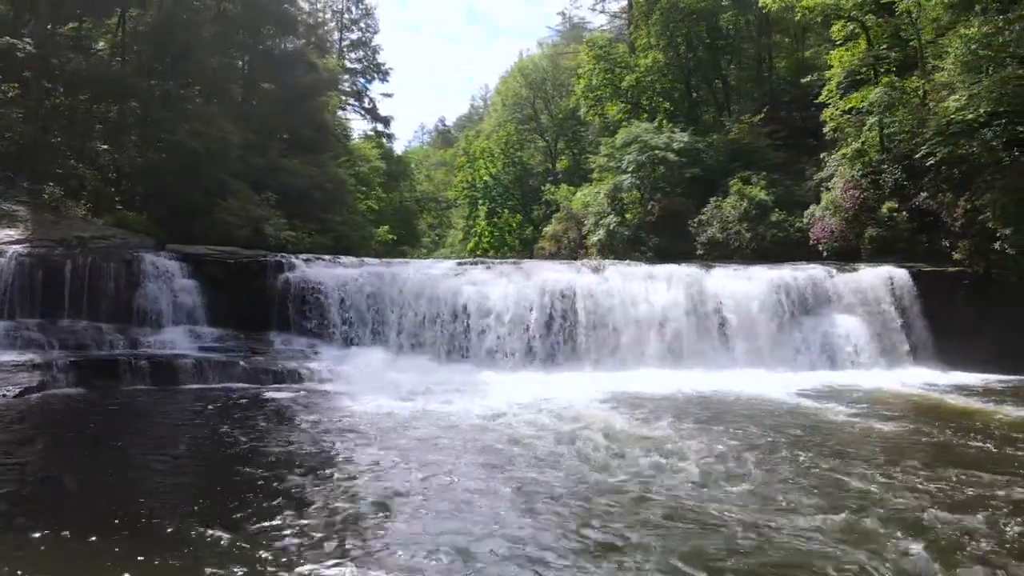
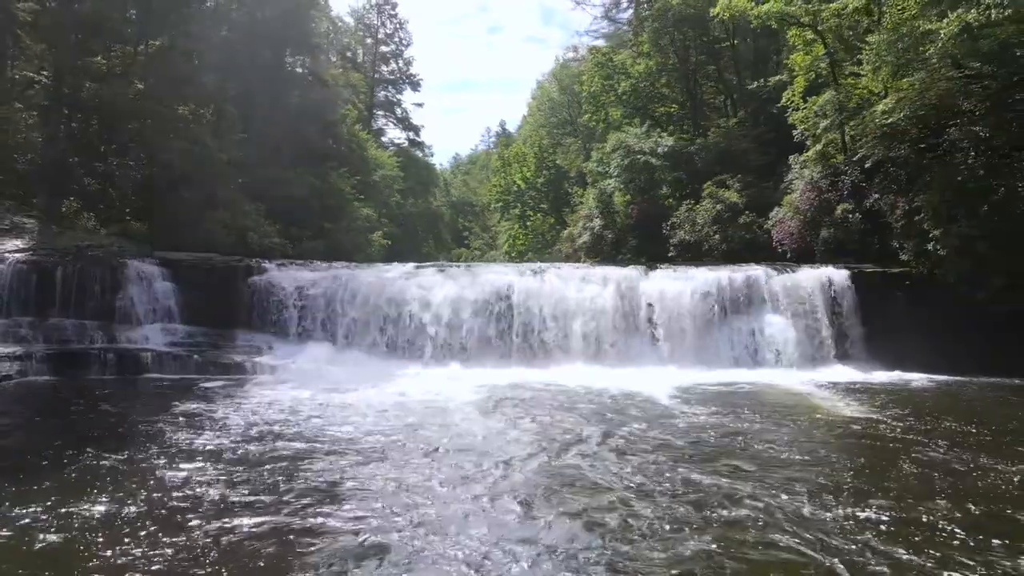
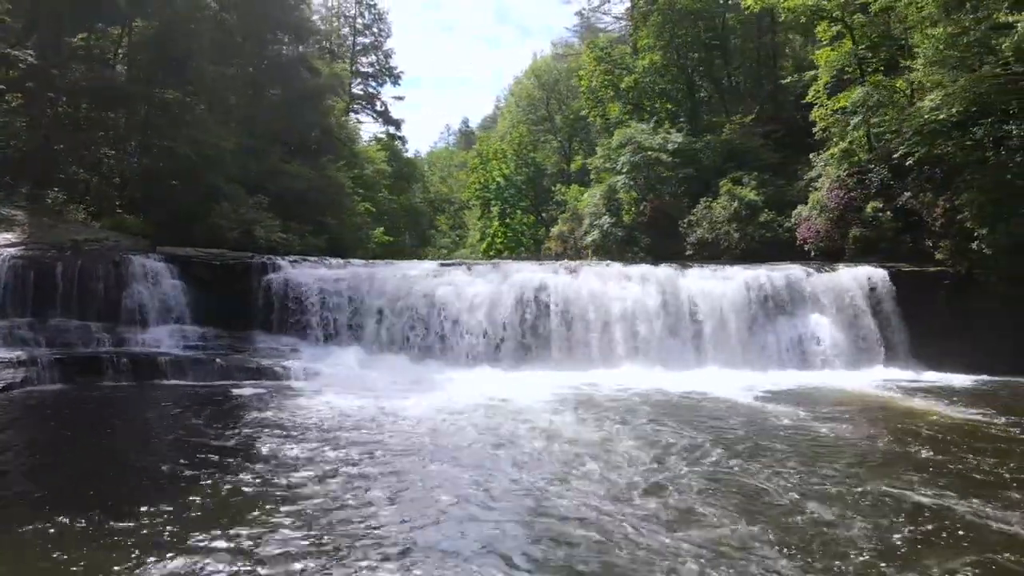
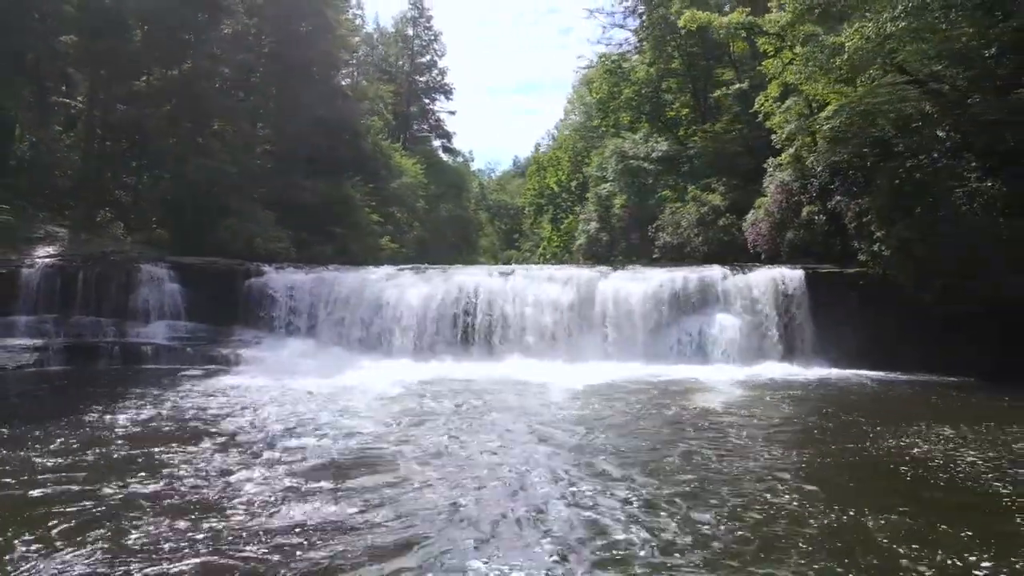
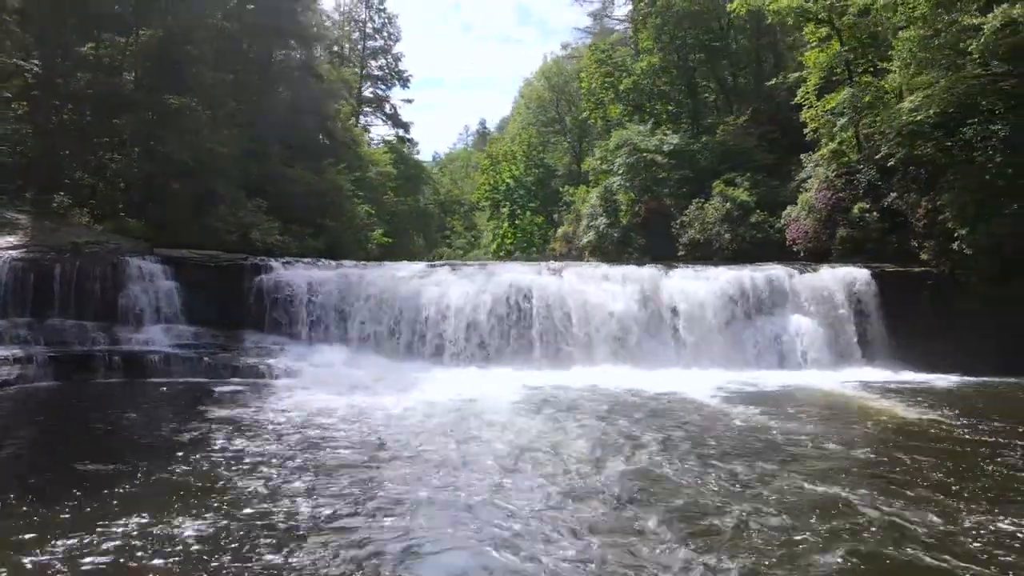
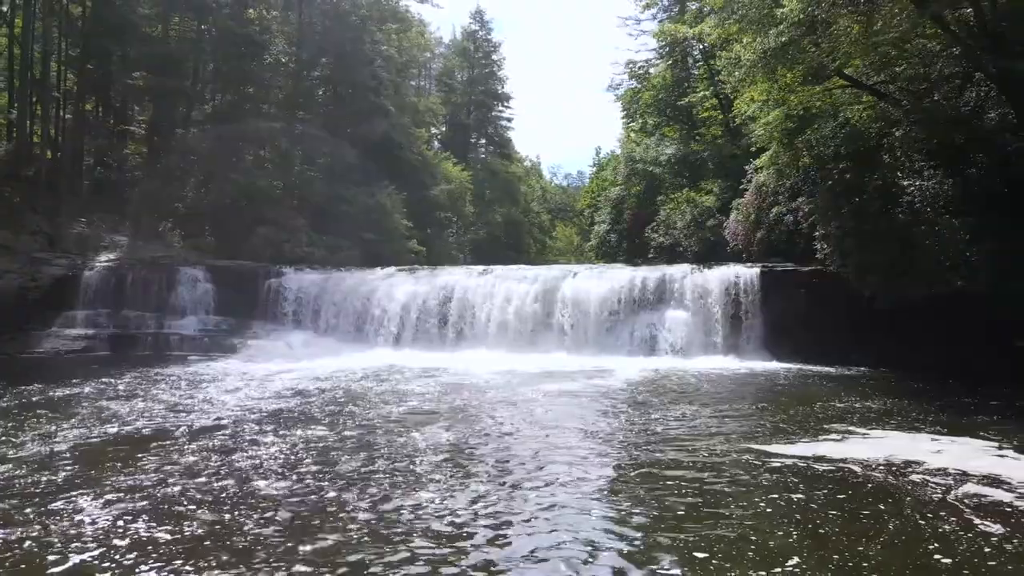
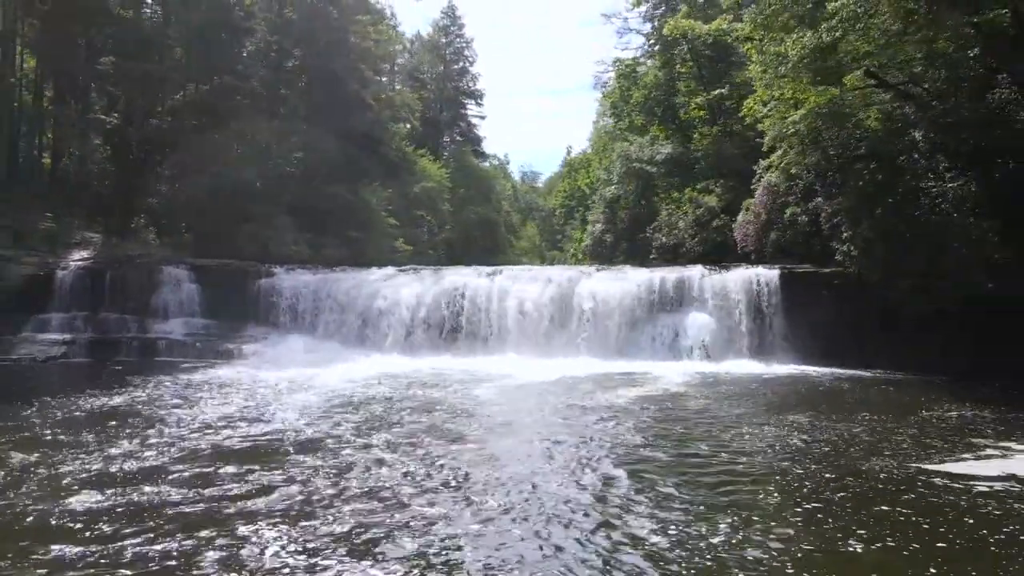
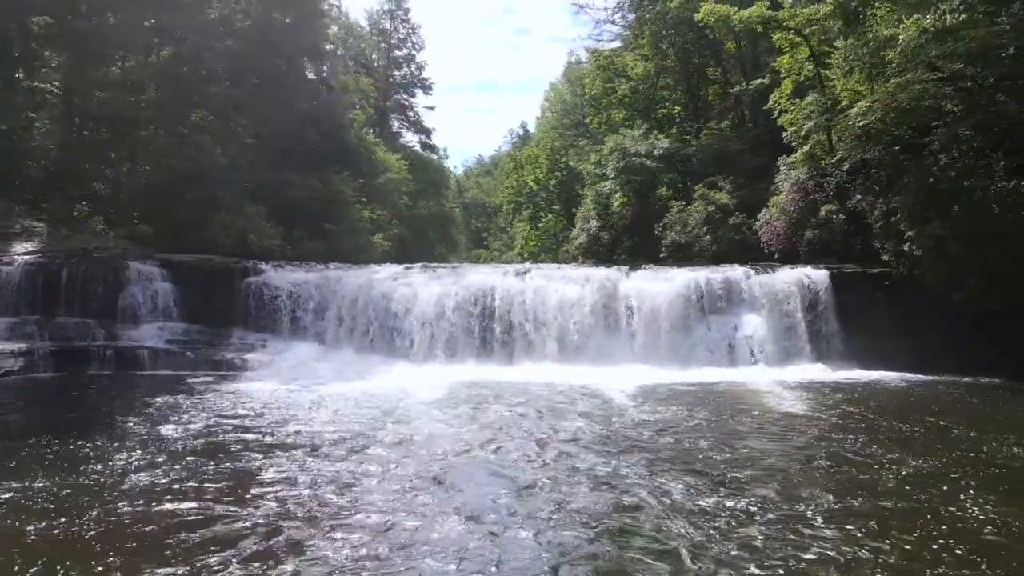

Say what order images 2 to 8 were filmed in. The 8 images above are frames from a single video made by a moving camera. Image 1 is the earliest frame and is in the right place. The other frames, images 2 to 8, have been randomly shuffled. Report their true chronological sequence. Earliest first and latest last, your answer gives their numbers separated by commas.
3, 5, 2, 8, 4, 7, 6
